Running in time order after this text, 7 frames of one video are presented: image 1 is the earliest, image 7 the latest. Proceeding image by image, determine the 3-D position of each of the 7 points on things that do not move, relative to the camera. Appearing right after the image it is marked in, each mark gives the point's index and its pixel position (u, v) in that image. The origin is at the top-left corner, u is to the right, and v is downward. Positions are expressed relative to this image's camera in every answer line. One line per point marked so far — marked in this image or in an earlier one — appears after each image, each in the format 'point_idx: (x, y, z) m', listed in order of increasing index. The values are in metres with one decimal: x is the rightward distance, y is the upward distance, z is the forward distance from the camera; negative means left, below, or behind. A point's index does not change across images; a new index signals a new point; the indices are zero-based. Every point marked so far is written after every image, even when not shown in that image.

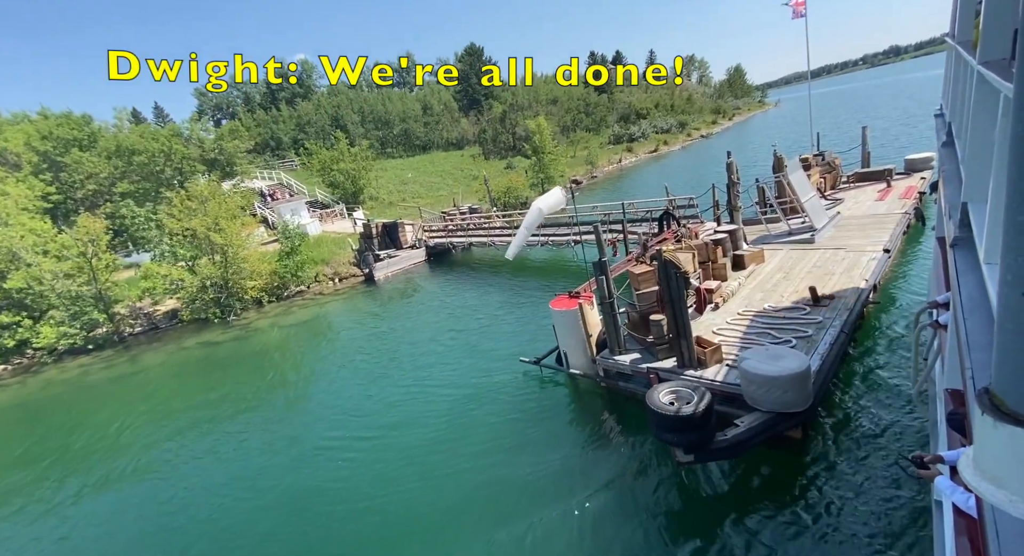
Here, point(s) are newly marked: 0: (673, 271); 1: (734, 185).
0: (+2.5, +0.1, +7.4) m
1: (+5.8, +2.4, +12.7) m
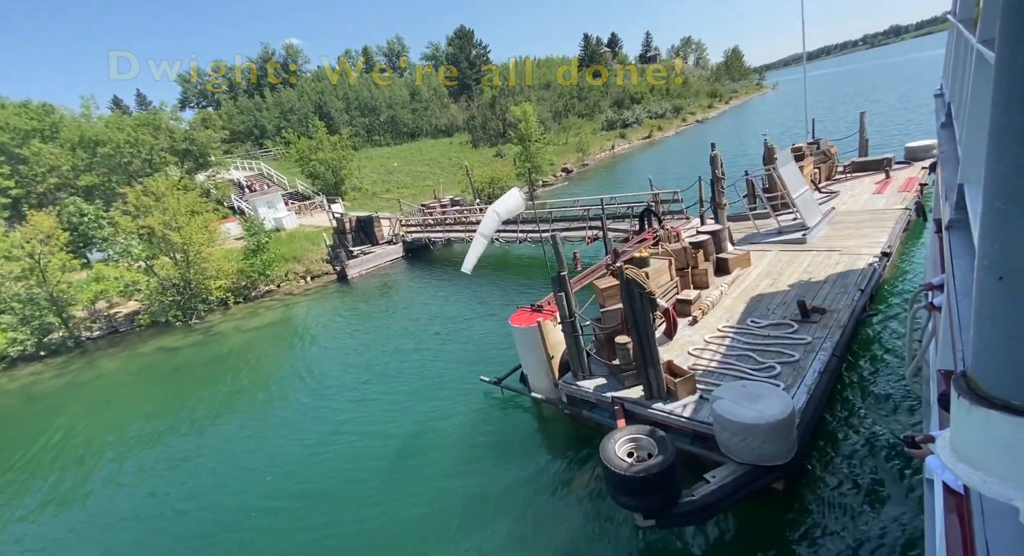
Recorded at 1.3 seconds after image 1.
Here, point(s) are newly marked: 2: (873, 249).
0: (+1.6, -0.2, +6.3) m
1: (+5.0, +2.3, +11.6) m
2: (+7.6, +0.6, +10.1) m
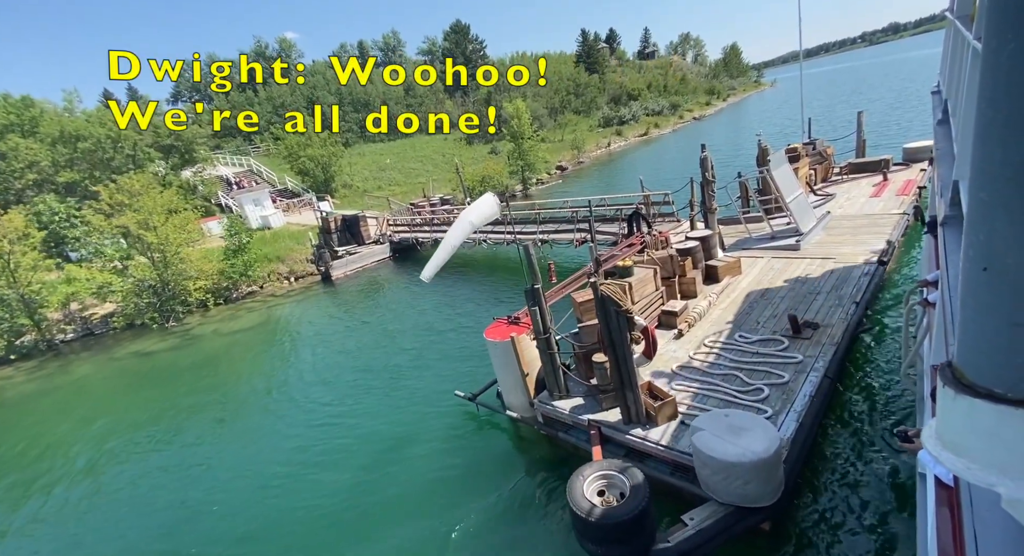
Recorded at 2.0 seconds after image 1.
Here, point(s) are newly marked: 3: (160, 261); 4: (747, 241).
0: (+1.2, -0.4, +5.8) m
1: (+4.5, +2.2, +11.0) m
2: (+7.1, +0.4, +9.6) m
3: (-14.4, +0.6, +19.5) m
4: (+5.8, +0.9, +12.0) m
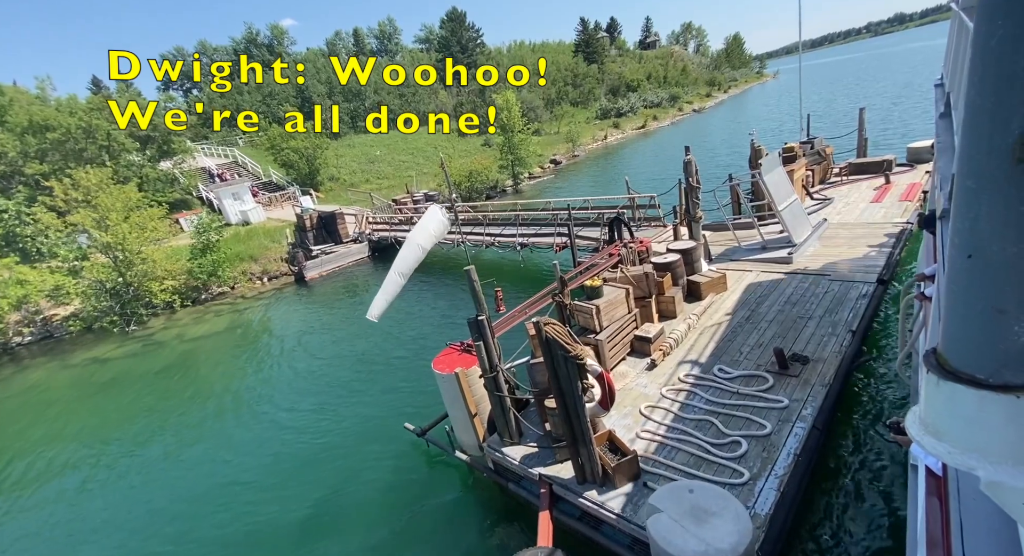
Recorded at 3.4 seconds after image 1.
0: (+0.5, -0.8, +4.9) m
1: (+3.8, +1.8, +10.1) m
2: (+6.4, +0.1, +8.7) m
3: (-15.1, +0.6, +18.6) m
4: (+5.1, +0.6, +11.0) m
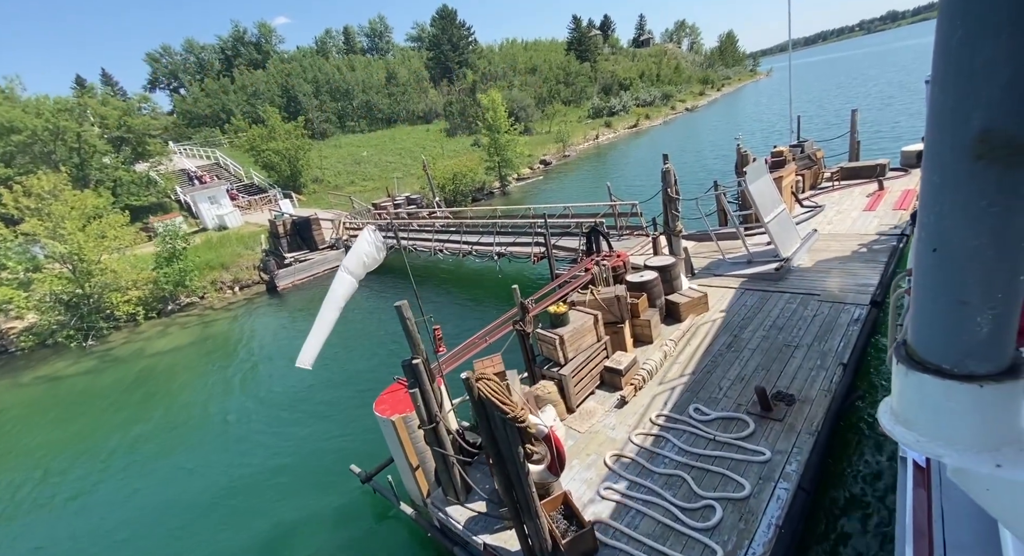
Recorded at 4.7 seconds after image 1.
0: (-0.1, -1.1, +4.1) m
1: (+3.1, +1.5, +9.3) m
2: (+5.8, -0.3, +7.9) m
3: (-15.9, +0.2, +17.6) m
4: (+4.4, +0.3, +10.2) m
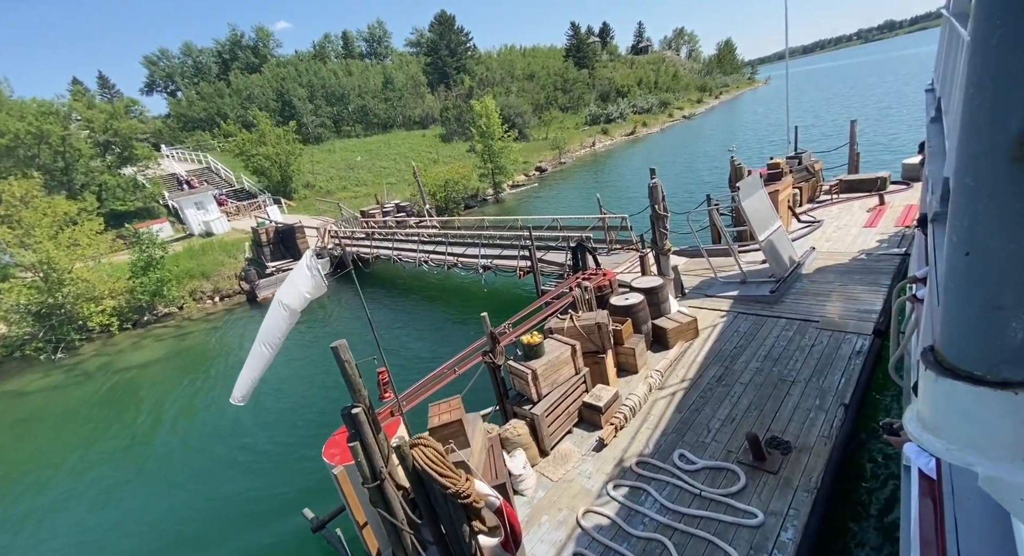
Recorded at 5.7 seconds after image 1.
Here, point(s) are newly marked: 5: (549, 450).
0: (-0.5, -1.5, +3.5) m
1: (+2.7, +1.1, +8.7) m
2: (+5.4, -0.7, +7.3) m
3: (-16.3, -0.2, +17.0) m
4: (+4.0, -0.1, +9.6) m
5: (+0.5, -2.1, +6.0) m
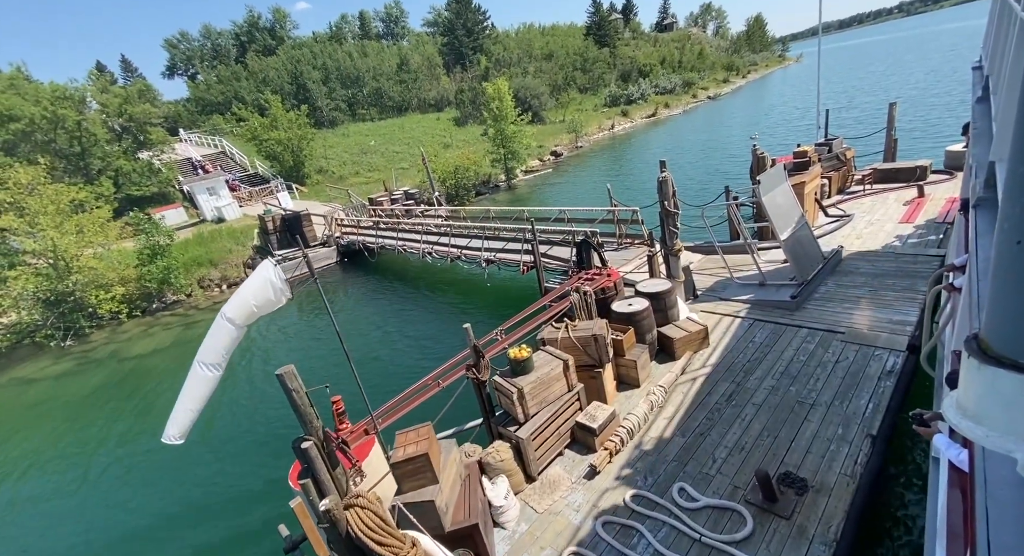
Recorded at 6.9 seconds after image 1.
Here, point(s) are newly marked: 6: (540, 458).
0: (-0.8, -1.6, +3.0) m
1: (+2.7, +1.1, +8.0) m
2: (+5.2, -0.8, +6.5) m
3: (-16.0, +0.3, +17.0) m
4: (+4.0, -0.1, +8.9) m
5: (+0.3, -2.3, +5.5) m
6: (+0.3, -2.1, +5.5) m
